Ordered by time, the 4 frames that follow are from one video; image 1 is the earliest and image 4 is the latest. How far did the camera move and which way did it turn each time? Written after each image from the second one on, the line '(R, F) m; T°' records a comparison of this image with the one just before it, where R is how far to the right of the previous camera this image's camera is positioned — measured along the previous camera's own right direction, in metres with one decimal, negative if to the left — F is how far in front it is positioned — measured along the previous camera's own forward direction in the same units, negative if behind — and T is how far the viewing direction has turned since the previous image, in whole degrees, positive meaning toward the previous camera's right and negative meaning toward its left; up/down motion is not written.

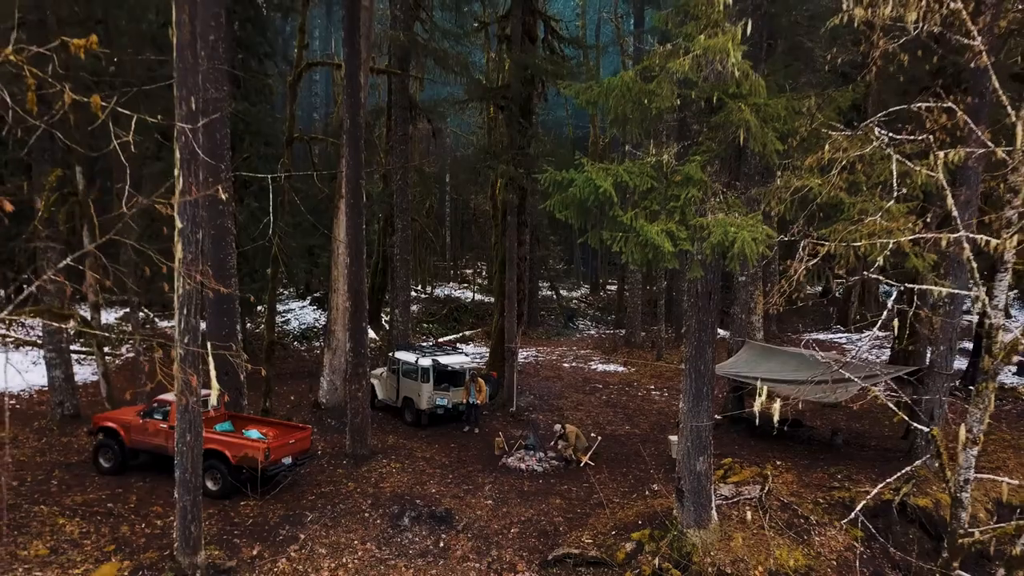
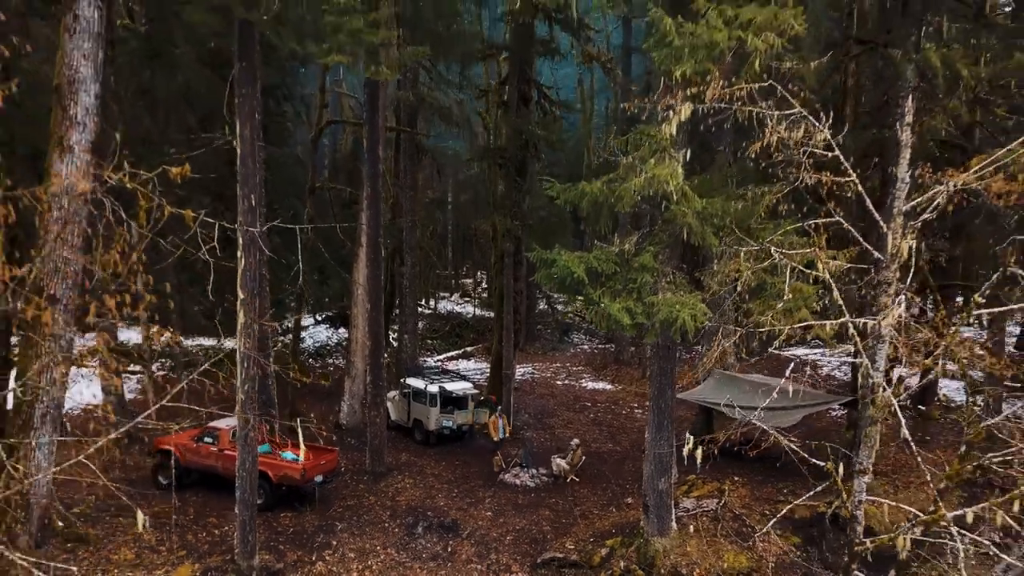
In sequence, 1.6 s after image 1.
(+0.1, -1.7) m; 0°
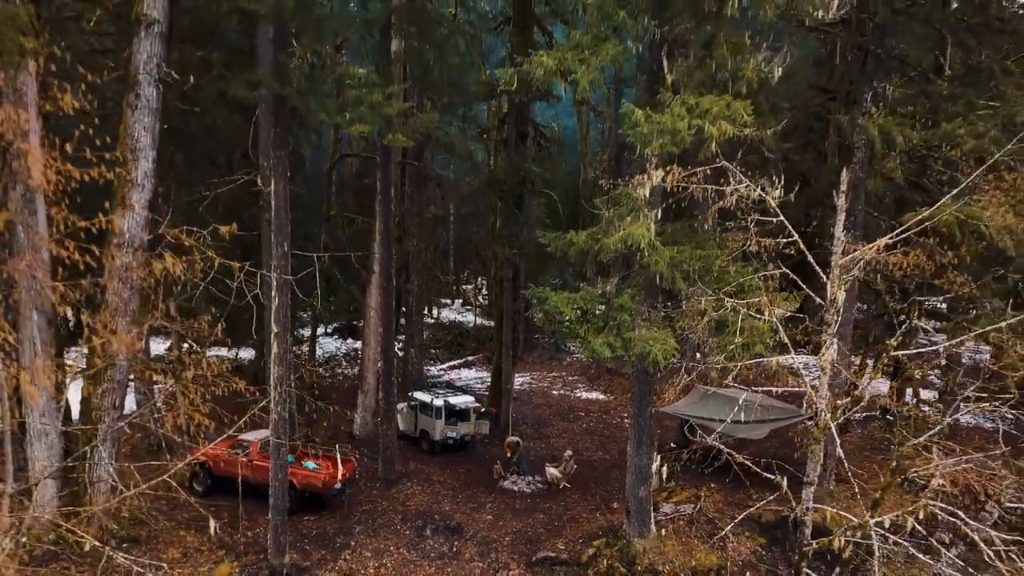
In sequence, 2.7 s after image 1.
(0.0, -1.3) m; 0°
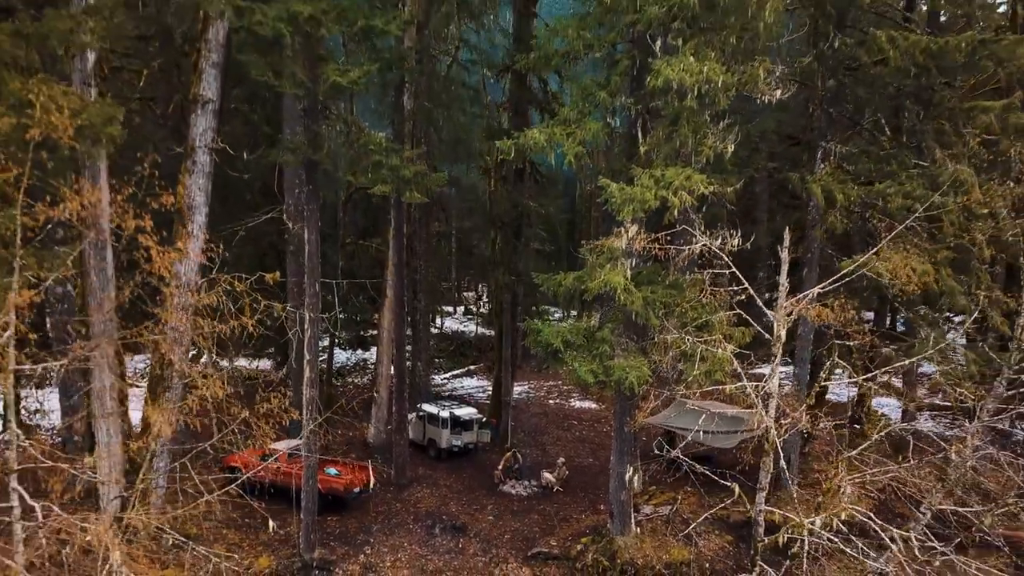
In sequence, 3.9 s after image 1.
(0.0, -1.7) m; 0°
